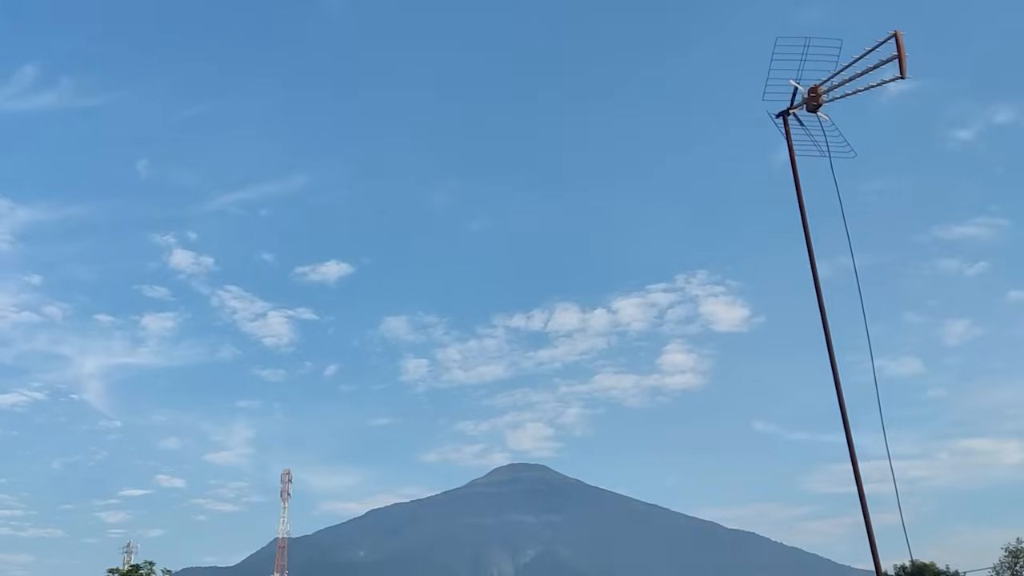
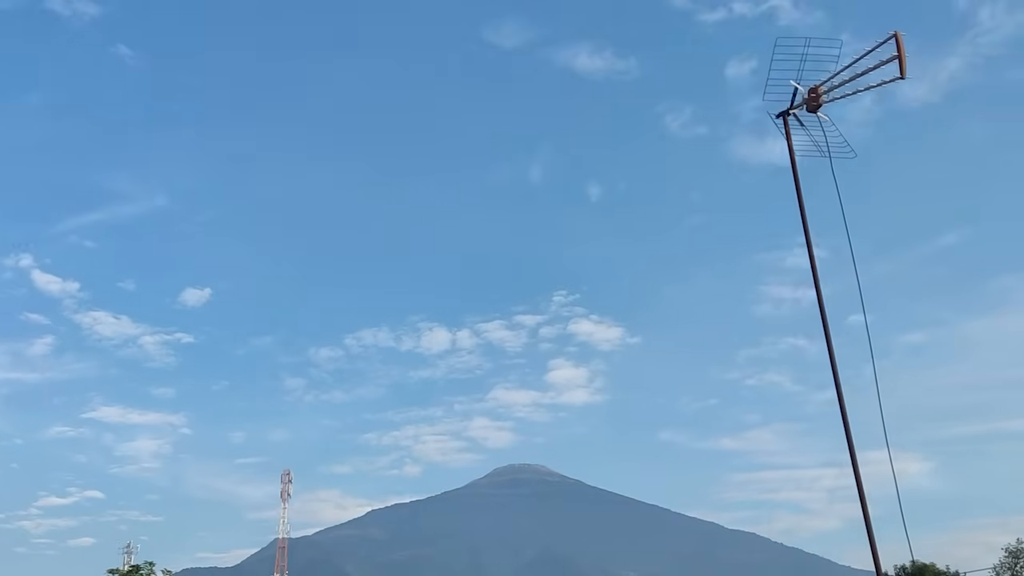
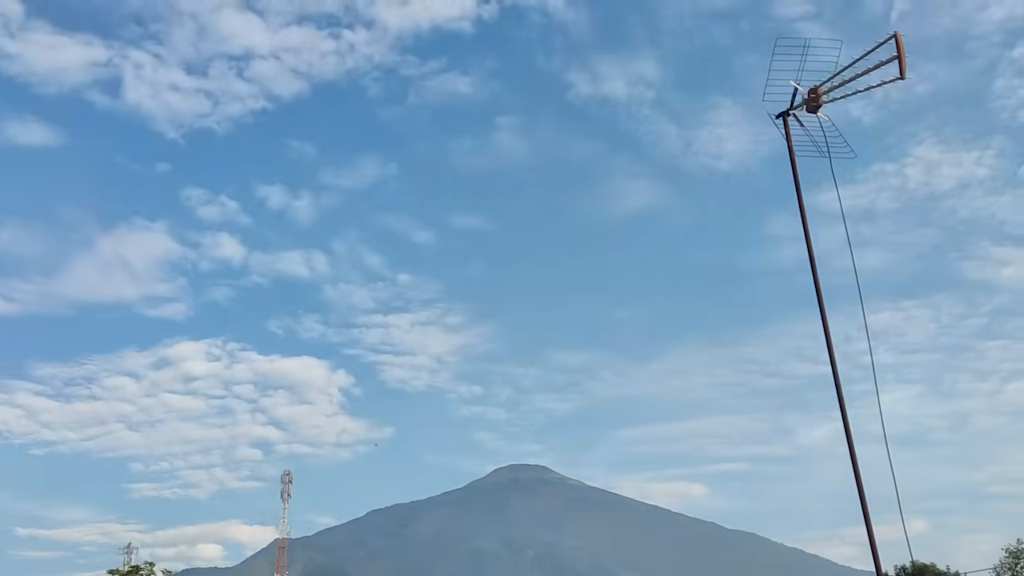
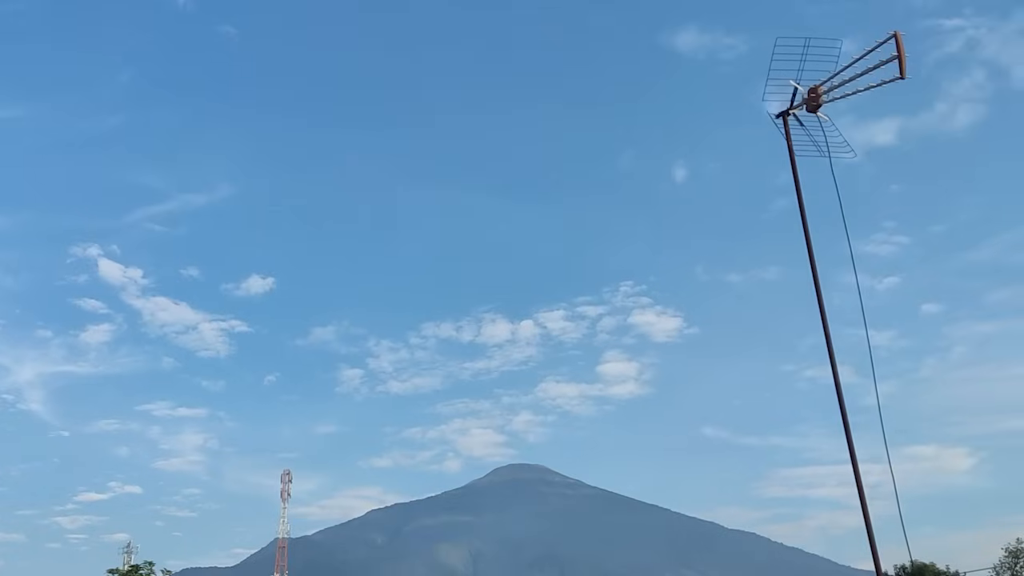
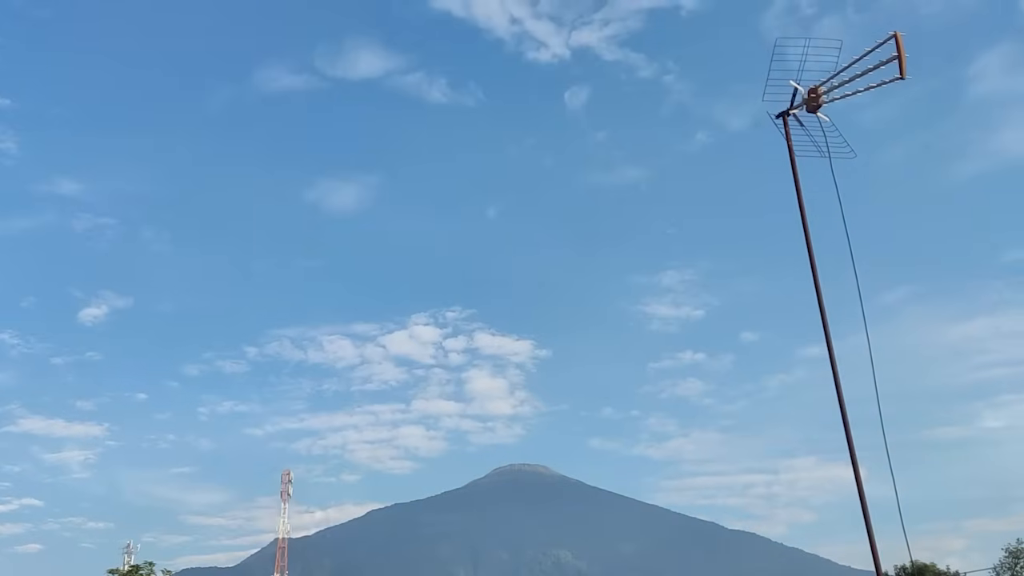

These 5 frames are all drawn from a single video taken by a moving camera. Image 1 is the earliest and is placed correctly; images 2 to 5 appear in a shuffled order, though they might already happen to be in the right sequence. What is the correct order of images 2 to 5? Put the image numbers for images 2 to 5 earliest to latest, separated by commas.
4, 2, 5, 3
